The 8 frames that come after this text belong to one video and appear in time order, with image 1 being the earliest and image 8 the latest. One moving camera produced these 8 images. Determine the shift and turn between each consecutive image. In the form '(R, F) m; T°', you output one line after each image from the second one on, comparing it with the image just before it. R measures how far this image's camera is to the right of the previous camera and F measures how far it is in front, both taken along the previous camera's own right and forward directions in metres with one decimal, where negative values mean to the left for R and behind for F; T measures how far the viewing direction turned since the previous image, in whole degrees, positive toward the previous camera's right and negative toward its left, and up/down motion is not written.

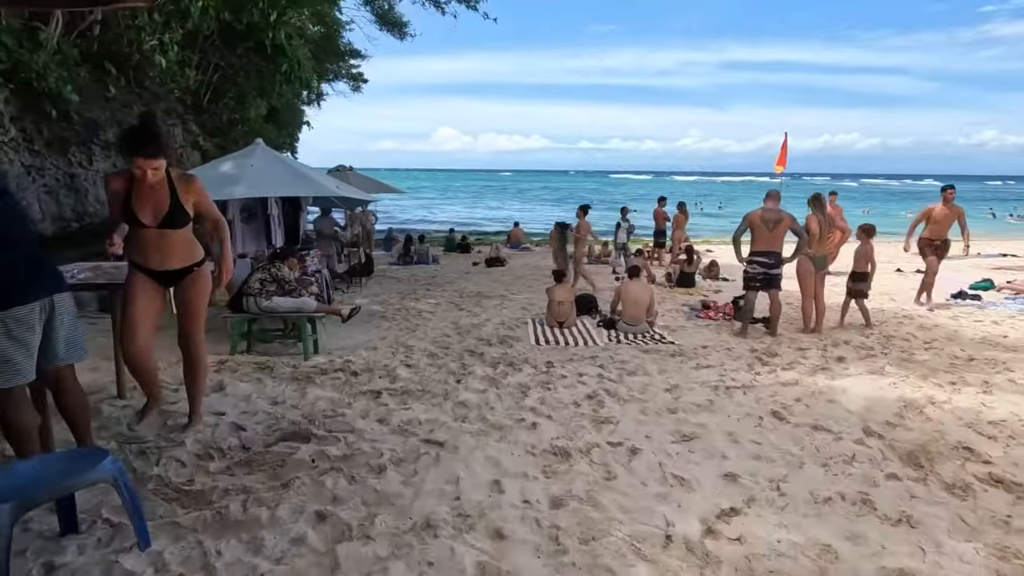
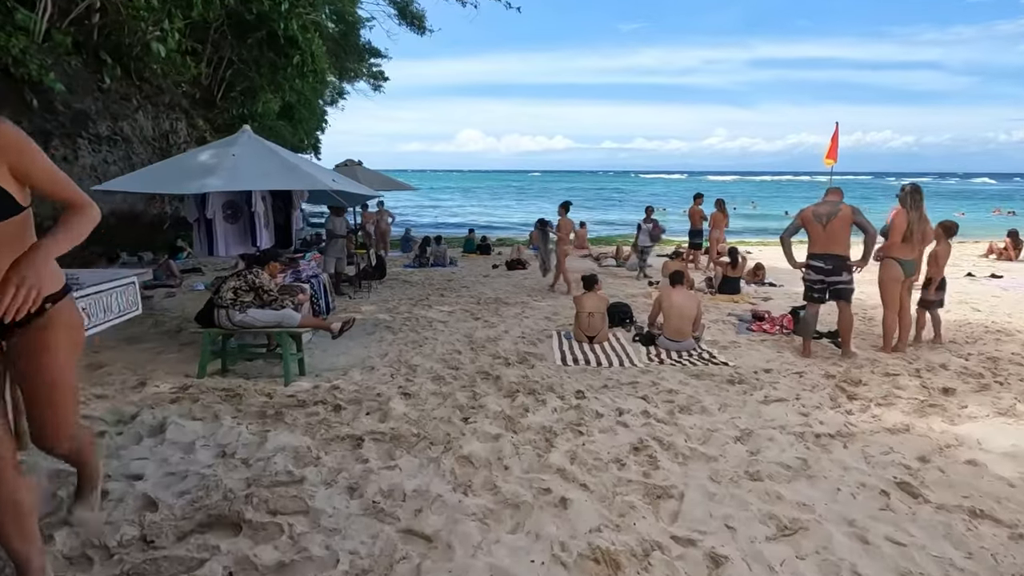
(0.0, +1.2) m; -2°
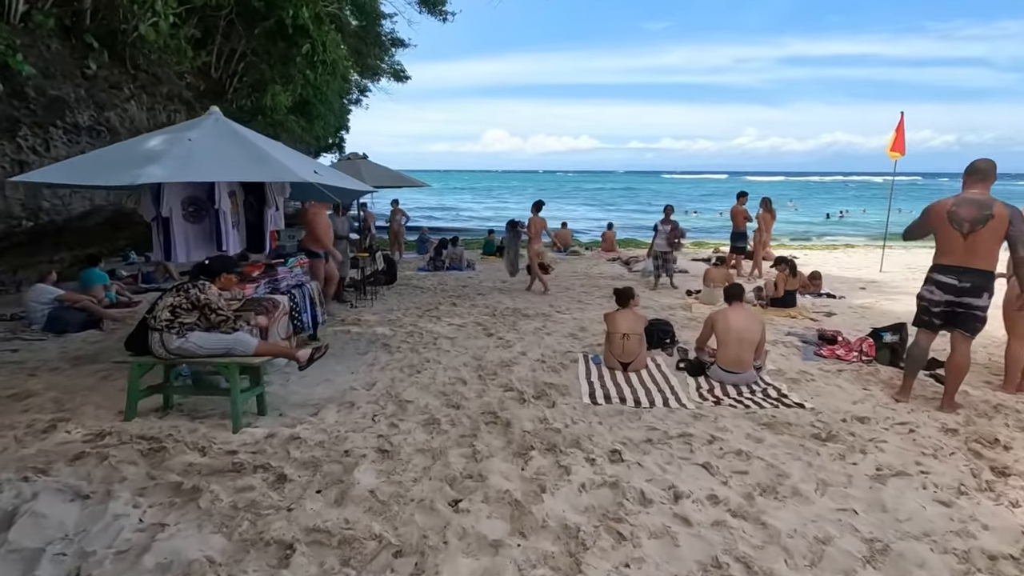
(+0.1, +1.3) m; -3°
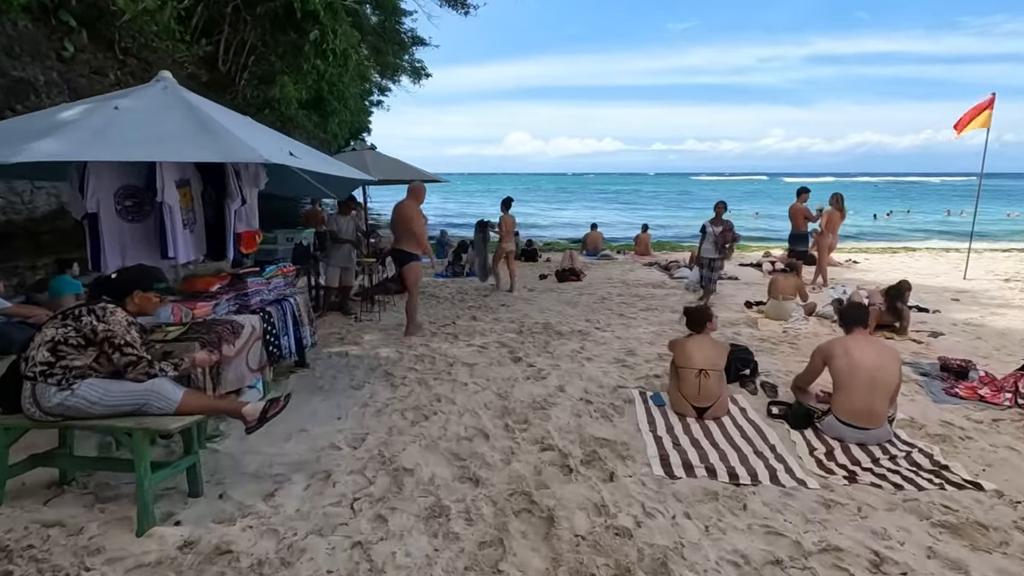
(-0.1, +1.5) m; -2°
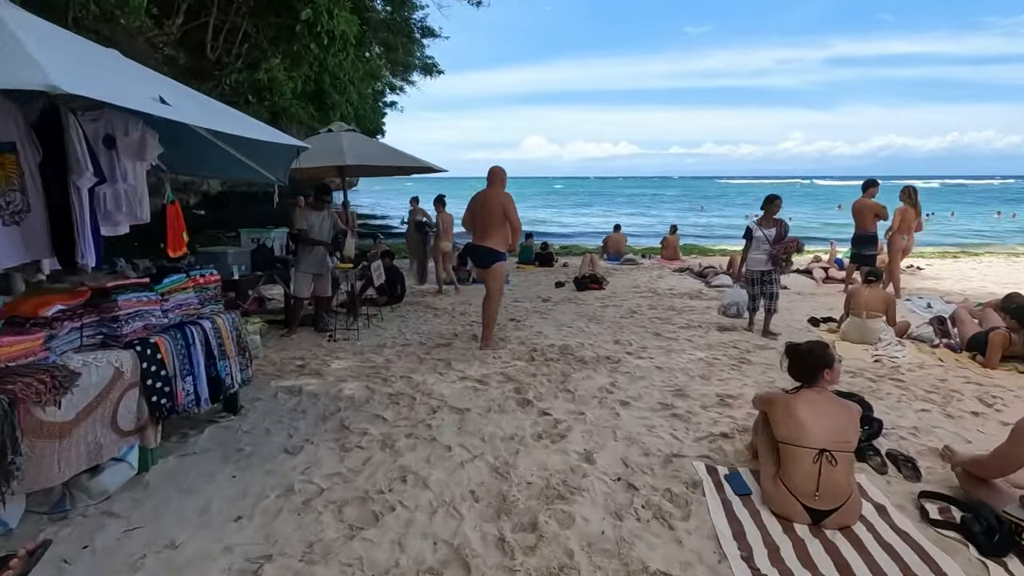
(+0.1, +1.7) m; -2°
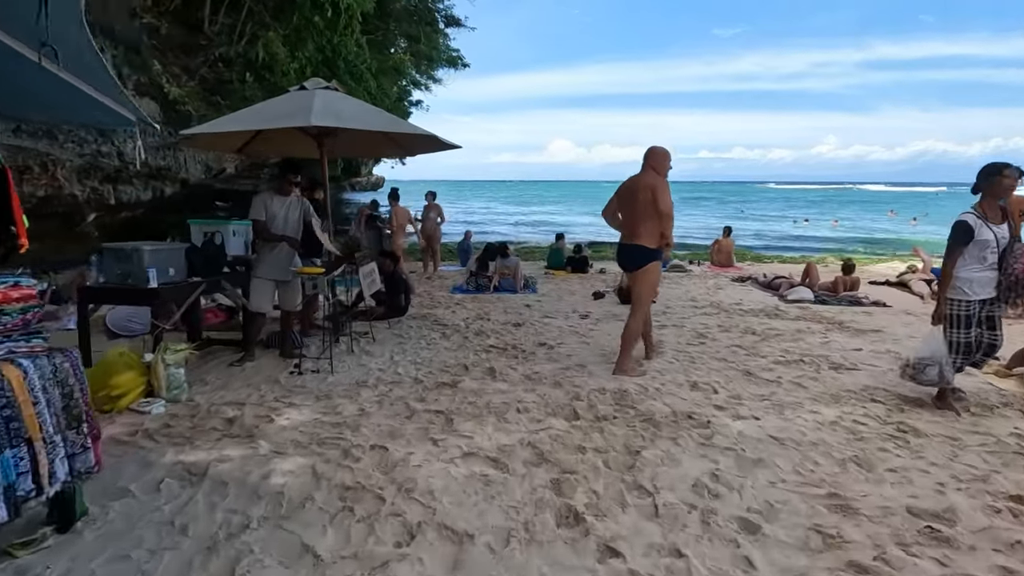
(-0.1, +2.0) m; -3°
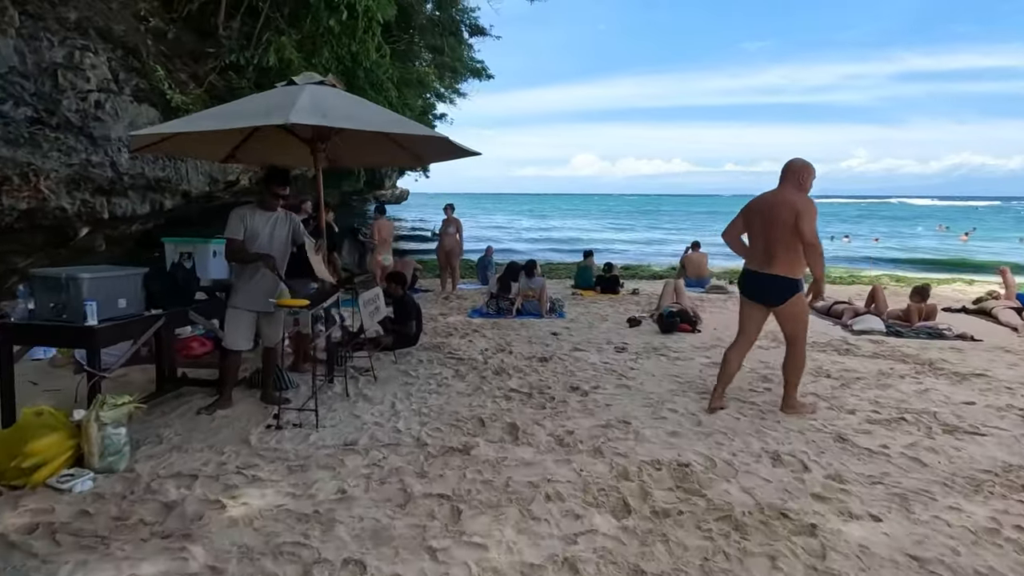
(0.0, +1.0) m; -2°
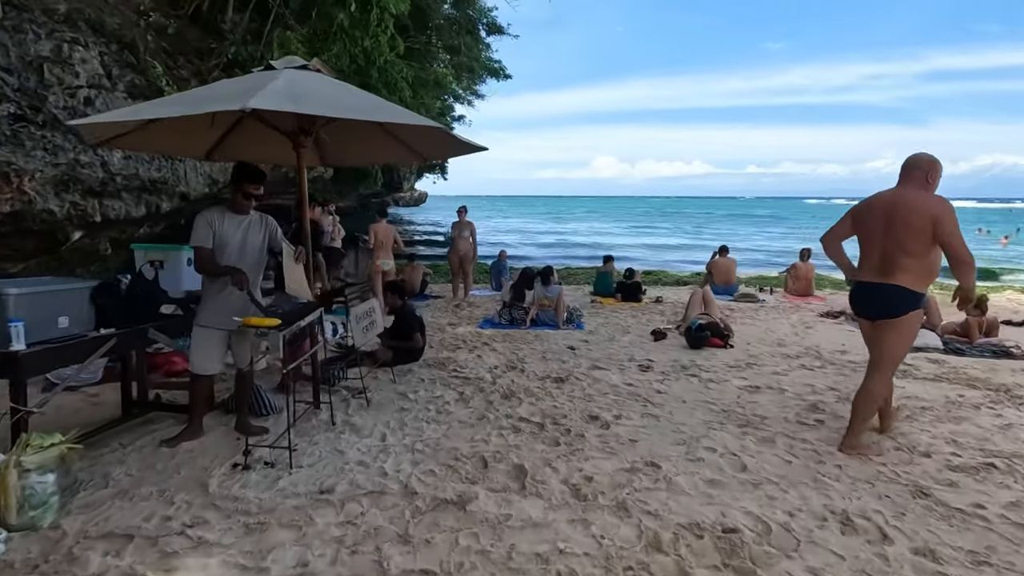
(+0.1, +0.7) m; -2°
